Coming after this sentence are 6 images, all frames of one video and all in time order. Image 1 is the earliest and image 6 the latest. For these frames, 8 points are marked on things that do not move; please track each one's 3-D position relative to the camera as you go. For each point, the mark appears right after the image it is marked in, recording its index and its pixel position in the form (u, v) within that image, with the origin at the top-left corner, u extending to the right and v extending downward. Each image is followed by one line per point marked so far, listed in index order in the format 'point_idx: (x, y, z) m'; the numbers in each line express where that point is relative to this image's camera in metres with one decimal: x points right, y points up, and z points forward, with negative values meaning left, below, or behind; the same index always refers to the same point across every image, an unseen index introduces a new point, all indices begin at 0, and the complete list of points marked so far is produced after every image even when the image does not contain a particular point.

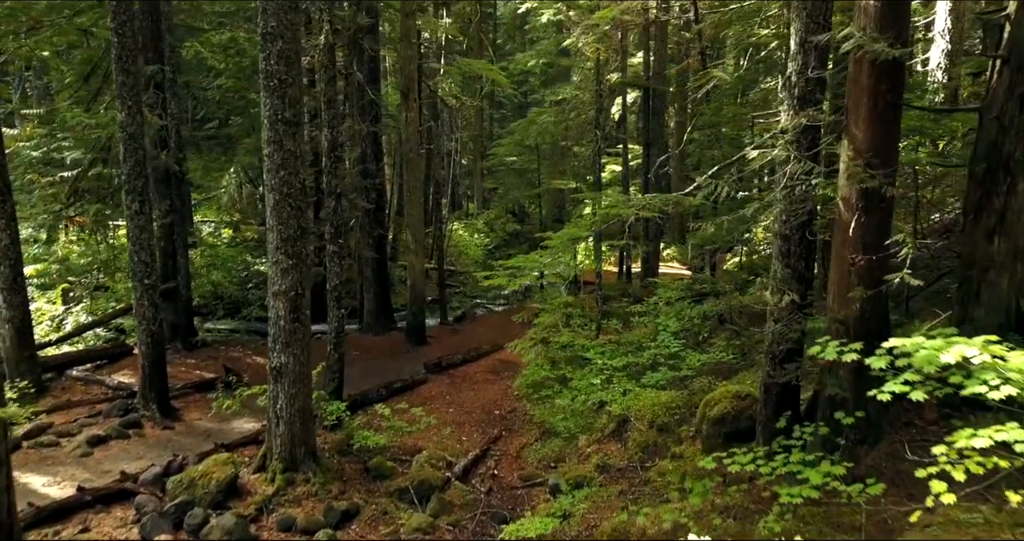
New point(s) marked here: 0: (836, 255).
0: (+1.9, +0.1, +5.9) m
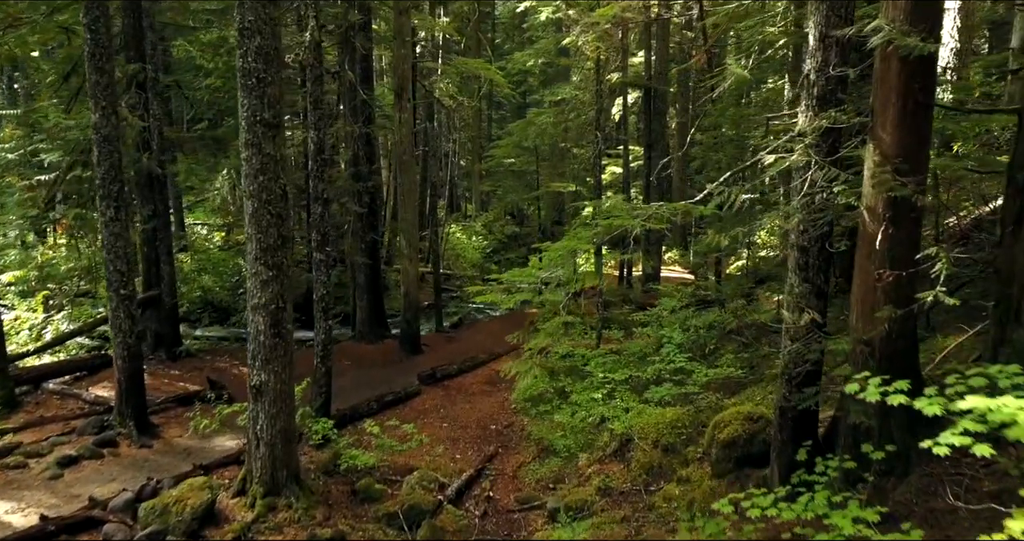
0: (+1.9, 0.0, +5.4) m
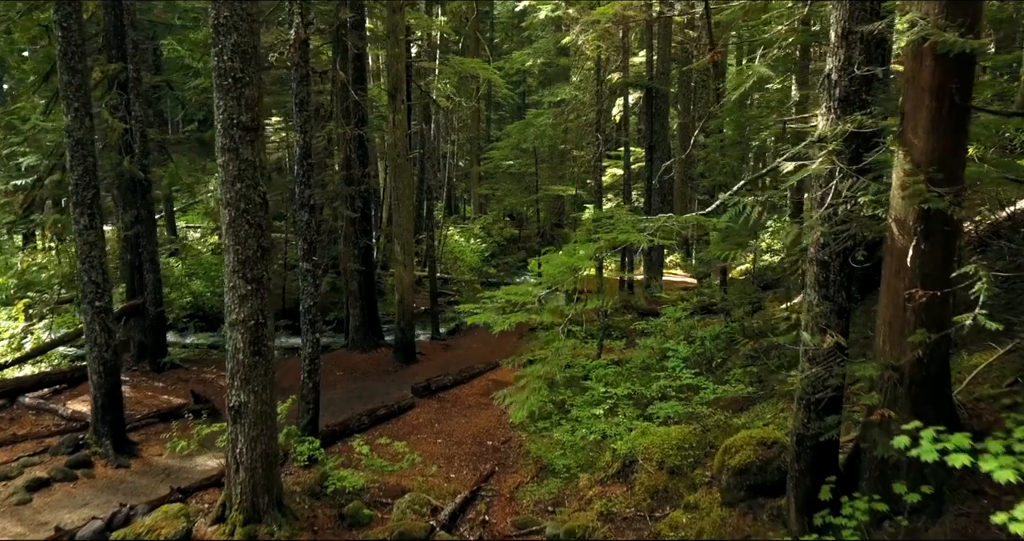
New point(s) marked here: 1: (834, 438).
0: (+1.9, -0.1, +4.9) m
1: (+1.7, -0.9, +5.2) m
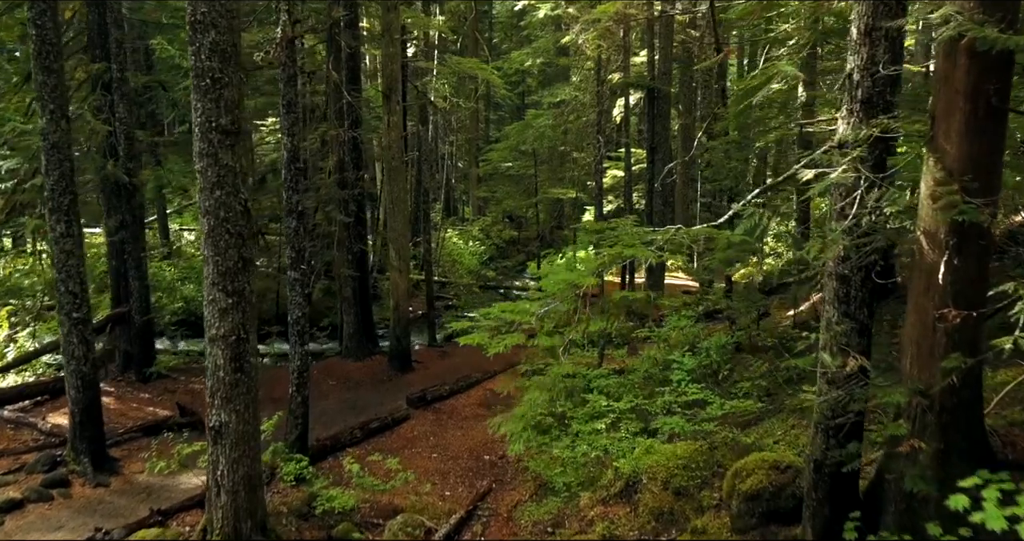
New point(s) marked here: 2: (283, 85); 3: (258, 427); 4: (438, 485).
0: (+1.8, -0.2, +4.5) m
1: (+1.7, -1.0, +4.8) m
2: (-1.9, +1.6, +8.4) m
3: (-1.7, -1.1, +6.8) m
4: (-0.7, -1.9, +8.9) m
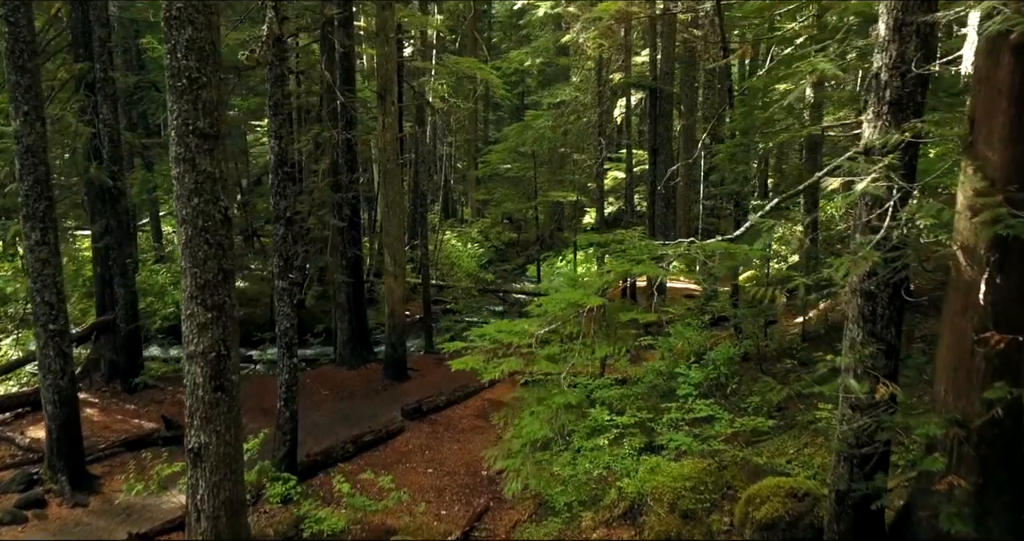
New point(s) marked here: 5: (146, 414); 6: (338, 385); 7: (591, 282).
0: (+1.8, -0.2, +4.2) m
1: (+1.7, -1.0, +4.5) m
2: (-1.9, +1.5, +8.0) m
3: (-1.7, -1.1, +6.4) m
4: (-0.7, -2.0, +8.5) m
5: (-3.9, -1.5, +10.5) m
6: (-2.2, -1.5, +12.7) m
7: (+0.6, -0.1, +7.0) m
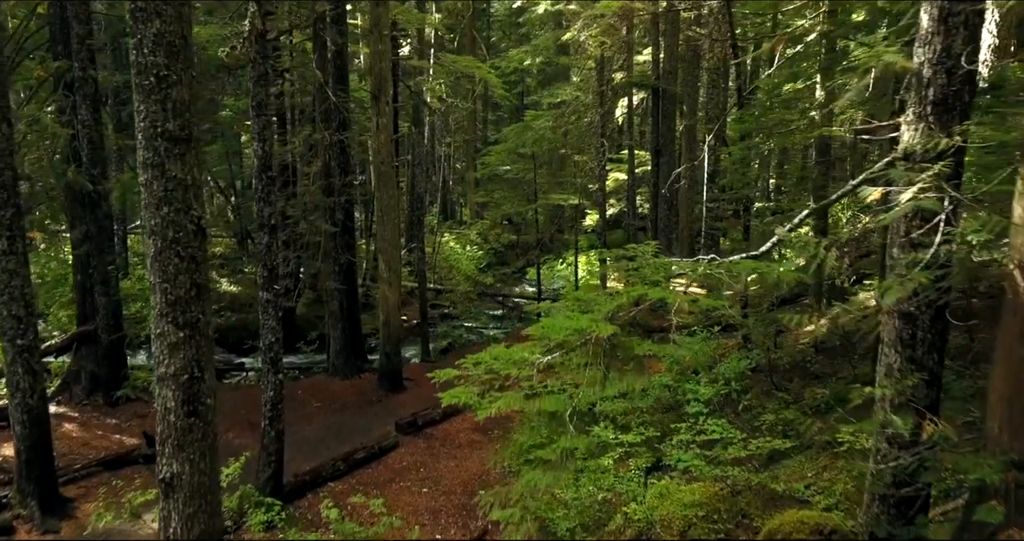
0: (+1.8, -0.3, +3.7) m
1: (+1.7, -1.1, +4.0) m
2: (-2.0, +1.4, +7.5) m
3: (-1.7, -1.2, +5.9) m
4: (-0.7, -2.1, +8.0) m
5: (-3.9, -1.6, +10.0) m
6: (-2.2, -1.5, +12.2) m
7: (+0.5, -0.2, +6.6) m
